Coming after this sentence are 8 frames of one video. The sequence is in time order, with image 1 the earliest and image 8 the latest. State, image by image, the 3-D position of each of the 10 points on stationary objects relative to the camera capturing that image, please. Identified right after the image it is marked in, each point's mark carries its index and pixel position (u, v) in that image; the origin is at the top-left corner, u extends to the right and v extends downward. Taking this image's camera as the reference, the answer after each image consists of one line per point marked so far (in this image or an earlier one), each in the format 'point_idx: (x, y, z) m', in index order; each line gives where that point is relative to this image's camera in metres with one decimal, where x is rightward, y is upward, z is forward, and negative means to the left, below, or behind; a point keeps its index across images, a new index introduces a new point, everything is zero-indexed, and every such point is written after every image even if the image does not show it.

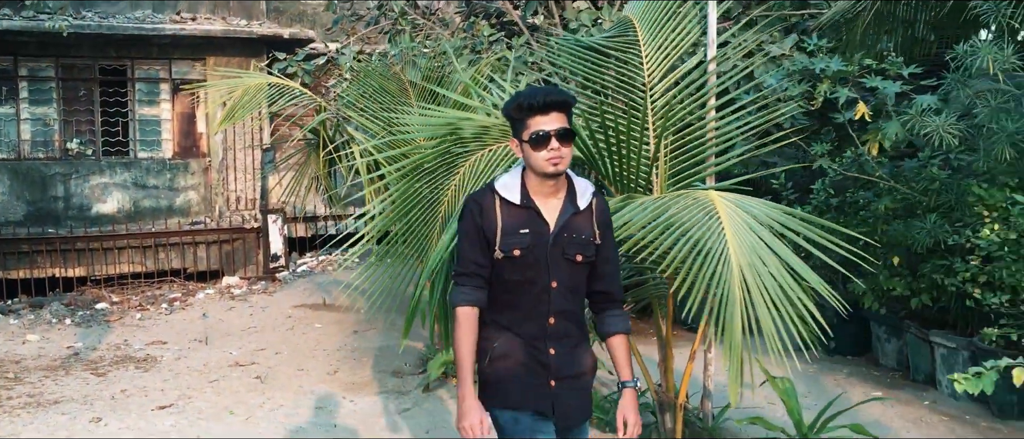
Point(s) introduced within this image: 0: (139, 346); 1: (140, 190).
0: (-2.7, -0.9, +7.1) m
1: (-3.6, +0.3, +9.5) m
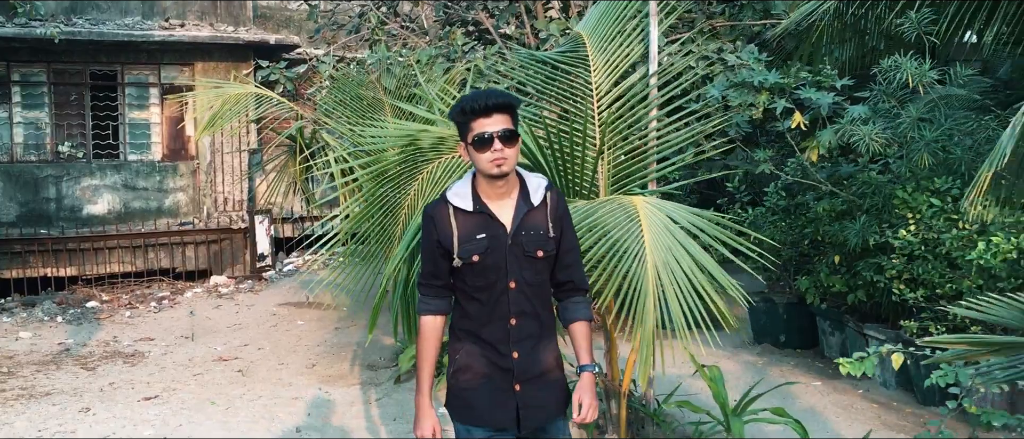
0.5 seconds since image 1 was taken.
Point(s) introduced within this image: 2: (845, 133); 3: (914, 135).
0: (-2.9, -0.9, +7.4) m
1: (-3.8, +0.3, +9.7) m
2: (+1.5, +0.4, +4.5) m
3: (+1.8, +0.4, +4.3) m
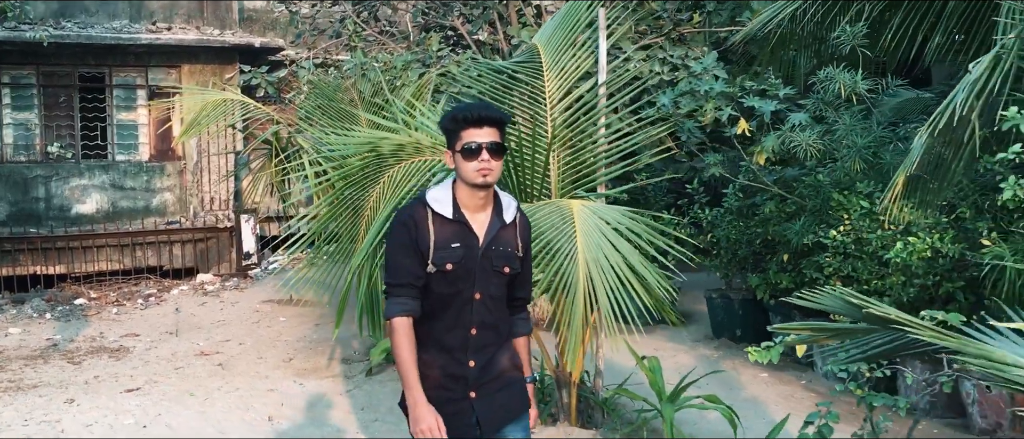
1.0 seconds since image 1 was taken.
0: (-3.1, -0.9, +7.7) m
1: (-4.1, +0.3, +10.0) m
2: (+1.4, +0.4, +4.8) m
3: (+1.6, +0.4, +4.6) m
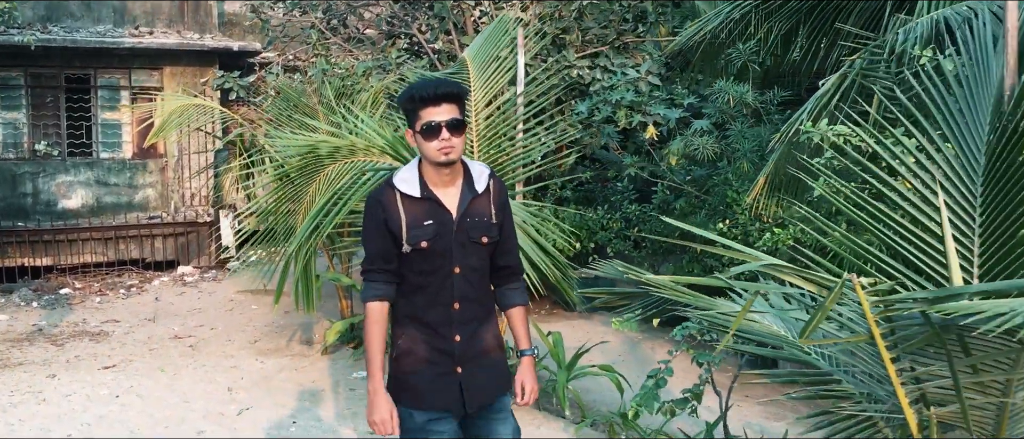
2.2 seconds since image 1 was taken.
0: (-3.5, -0.9, +8.3) m
1: (-4.5, +0.4, +10.6) m
2: (+1.0, +0.4, +5.4) m
3: (+1.2, +0.4, +5.2) m
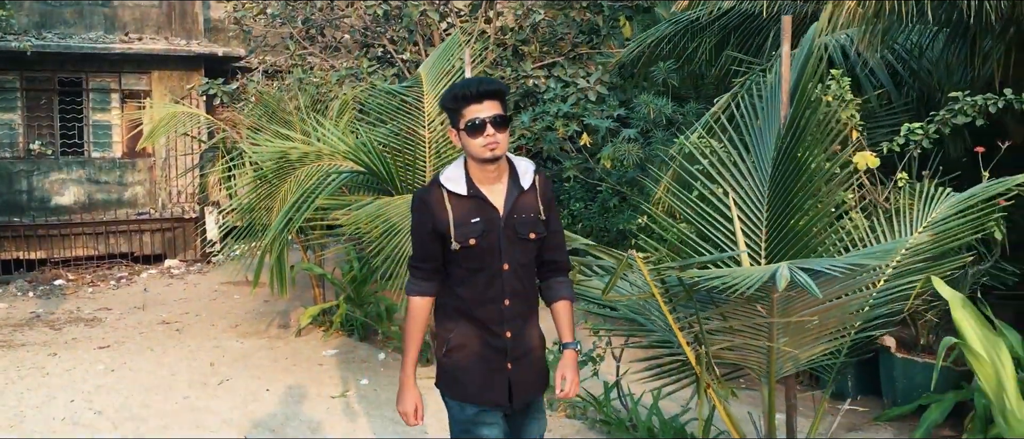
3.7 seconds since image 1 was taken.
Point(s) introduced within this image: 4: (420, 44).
0: (-3.9, -0.8, +9.0) m
1: (-4.8, +0.4, +11.2) m
2: (+0.7, +0.4, +6.2) m
3: (+0.9, +0.4, +6.0) m
4: (-0.9, +1.6, +9.1) m
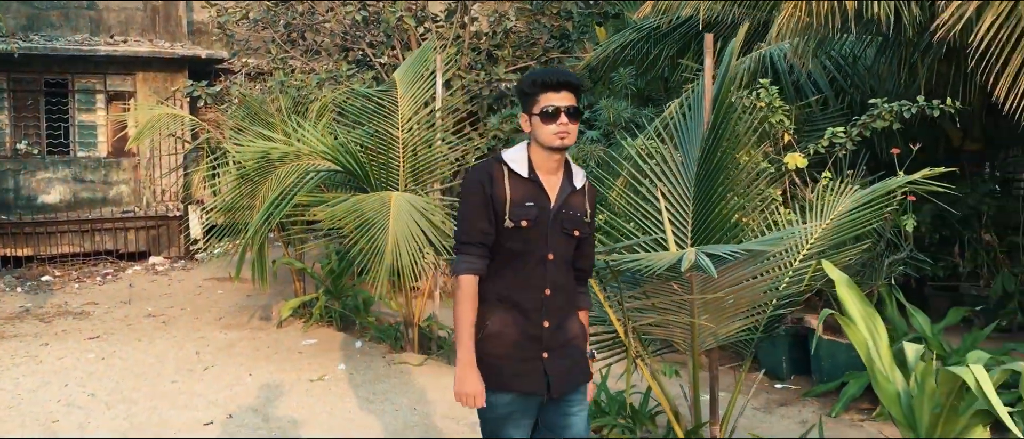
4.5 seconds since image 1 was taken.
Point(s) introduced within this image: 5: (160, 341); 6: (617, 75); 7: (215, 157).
0: (-4.2, -0.8, +9.3) m
1: (-5.1, +0.4, +11.5) m
2: (+0.5, +0.5, +6.6) m
3: (+0.7, +0.4, +6.4) m
4: (-1.1, +1.7, +9.5) m
5: (-2.6, -0.9, +7.1) m
6: (+0.8, +1.1, +7.6) m
7: (-2.4, +0.5, +8.0) m
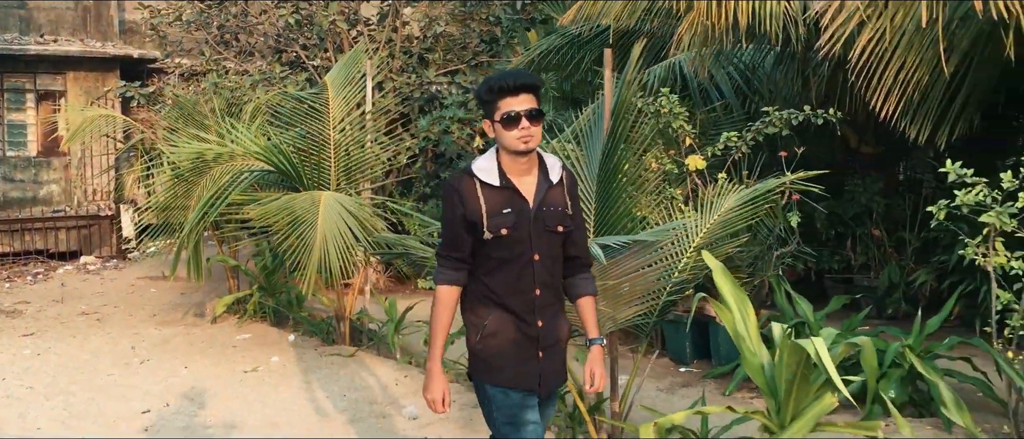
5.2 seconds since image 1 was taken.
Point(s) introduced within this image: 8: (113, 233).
0: (-4.8, -0.8, +9.3) m
1: (-6.0, +0.4, +11.5) m
2: (-0.1, +0.5, +6.9) m
3: (+0.2, +0.5, +6.7) m
4: (-1.8, +1.7, +9.7) m
5: (-3.1, -0.9, +7.2) m
6: (+0.2, +1.2, +8.0) m
7: (-3.0, +0.5, +8.2) m
8: (-4.9, -0.2, +11.8) m
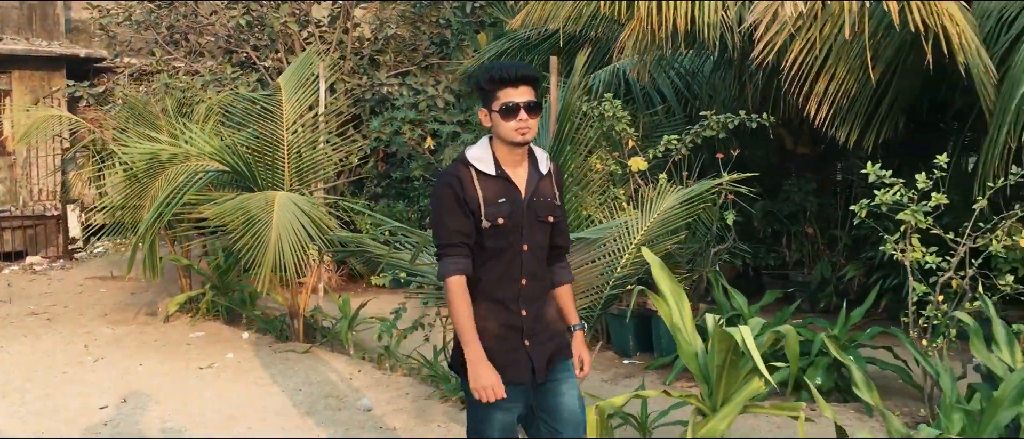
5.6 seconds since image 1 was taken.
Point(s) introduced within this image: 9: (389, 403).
0: (-5.3, -0.8, +9.3) m
1: (-6.5, +0.4, +11.4) m
2: (-0.4, +0.5, +7.1) m
3: (-0.1, +0.5, +6.9) m
4: (-2.3, +1.7, +9.8) m
5: (-3.5, -0.9, +7.2) m
6: (-0.2, +1.2, +8.2) m
7: (-3.5, +0.5, +8.2) m
8: (-5.5, -0.2, +11.8) m
9: (-0.6, -1.0, +5.0) m
